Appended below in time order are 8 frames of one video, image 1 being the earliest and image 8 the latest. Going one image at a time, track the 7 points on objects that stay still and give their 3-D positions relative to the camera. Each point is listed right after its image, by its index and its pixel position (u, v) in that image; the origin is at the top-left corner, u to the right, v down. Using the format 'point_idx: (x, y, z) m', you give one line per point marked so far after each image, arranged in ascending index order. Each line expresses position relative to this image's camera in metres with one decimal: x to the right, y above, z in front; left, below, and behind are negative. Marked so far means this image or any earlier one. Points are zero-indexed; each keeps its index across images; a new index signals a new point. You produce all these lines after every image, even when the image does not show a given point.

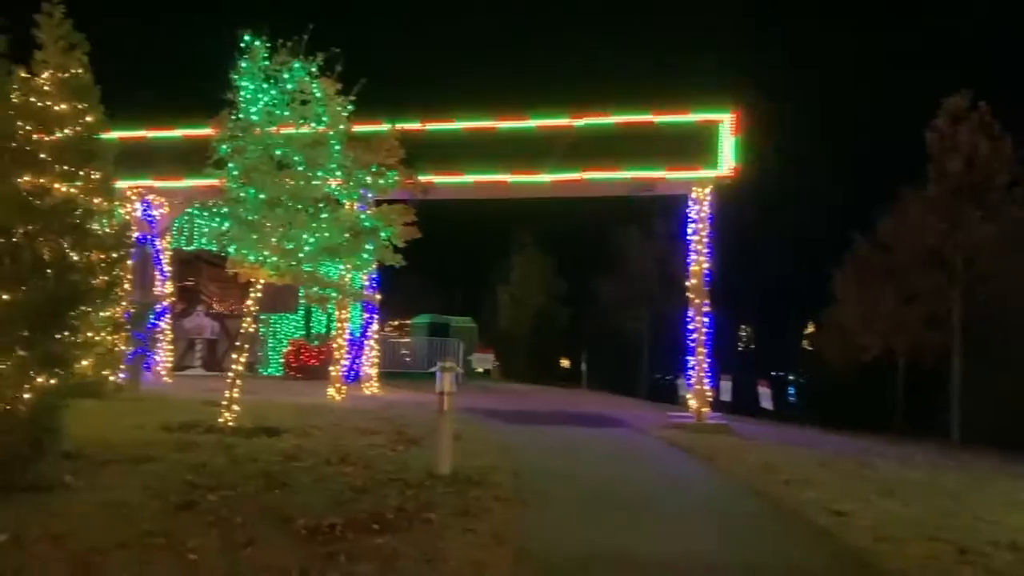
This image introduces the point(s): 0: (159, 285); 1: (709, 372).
0: (-7.2, +0.1, +18.7) m
1: (+3.5, -1.5, +16.3) m
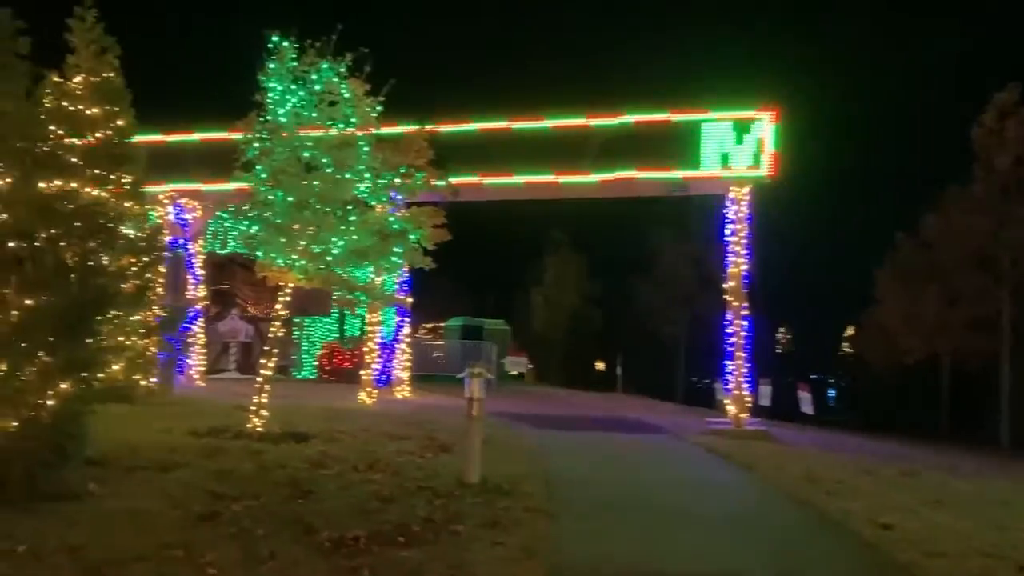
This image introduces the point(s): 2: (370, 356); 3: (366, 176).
0: (-6.5, 0.0, +18.6) m
1: (+4.1, -1.5, +15.8) m
2: (-2.5, -1.2, +16.4) m
3: (-1.9, +1.4, +11.6) m
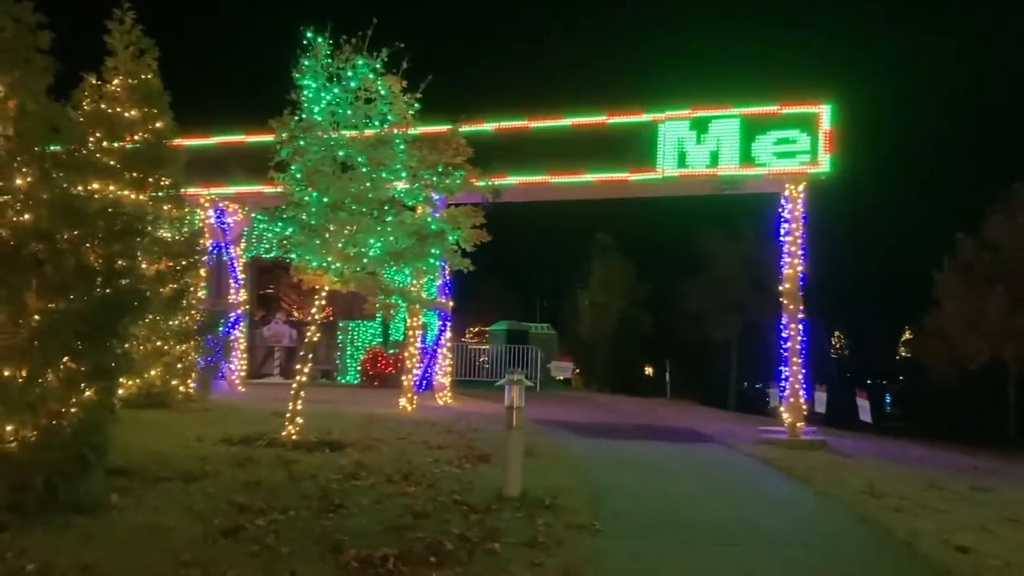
0: (-5.6, -0.1, +18.5) m
1: (+4.8, -1.6, +15.1) m
2: (-1.8, -1.3, +16.0) m
3: (-1.3, +1.4, +11.2) m
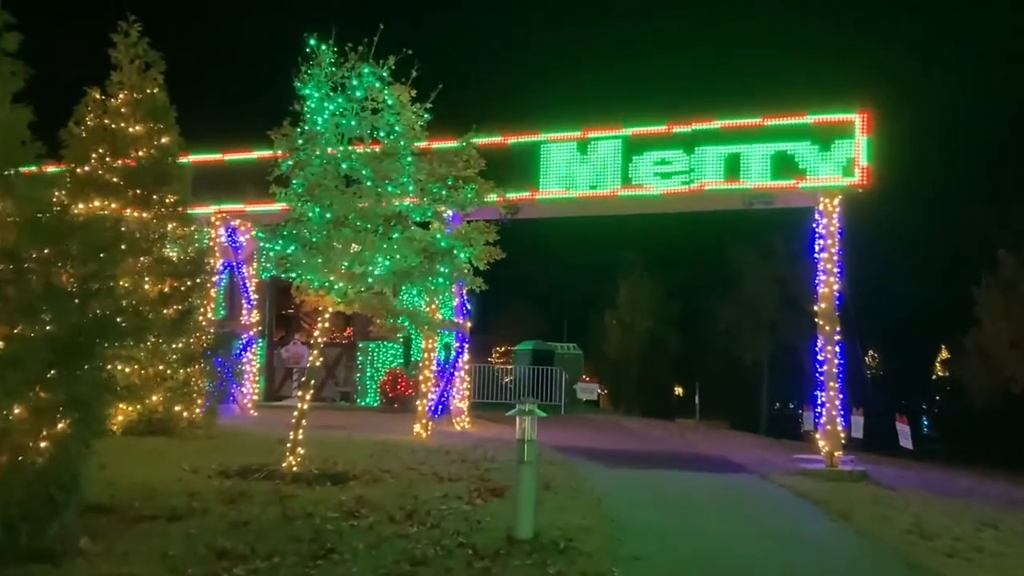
0: (-5.2, -0.5, +17.9) m
1: (+5.1, -1.9, +14.2) m
2: (-1.4, -1.6, +15.3) m
3: (-1.2, +1.1, +10.6) m
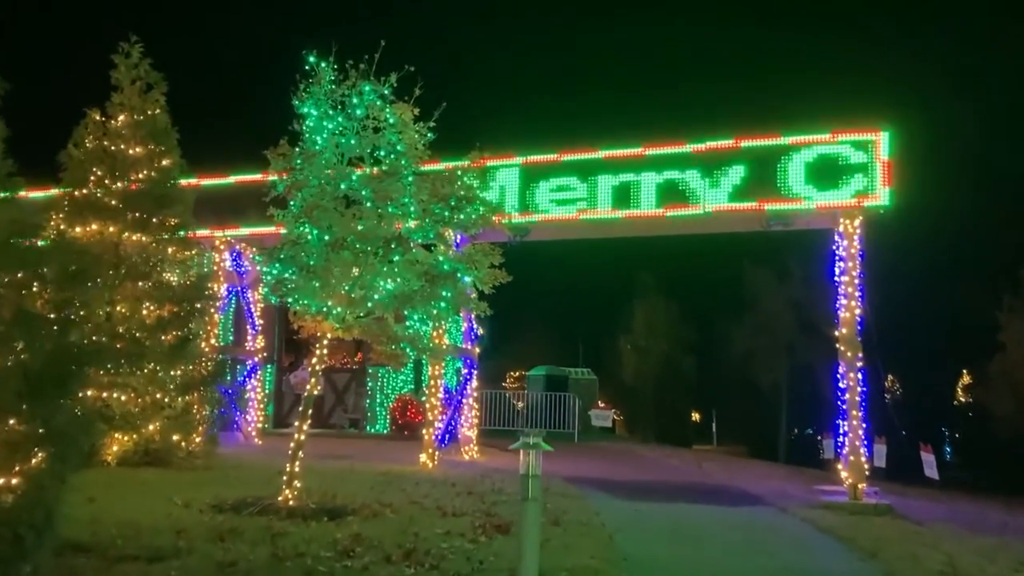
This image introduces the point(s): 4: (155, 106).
0: (-5.0, -1.0, +17.5) m
1: (+5.3, -2.2, +13.6) m
2: (-1.3, -2.0, +14.8) m
3: (-1.1, +0.9, +10.2) m
4: (-5.5, +2.8, +14.1) m
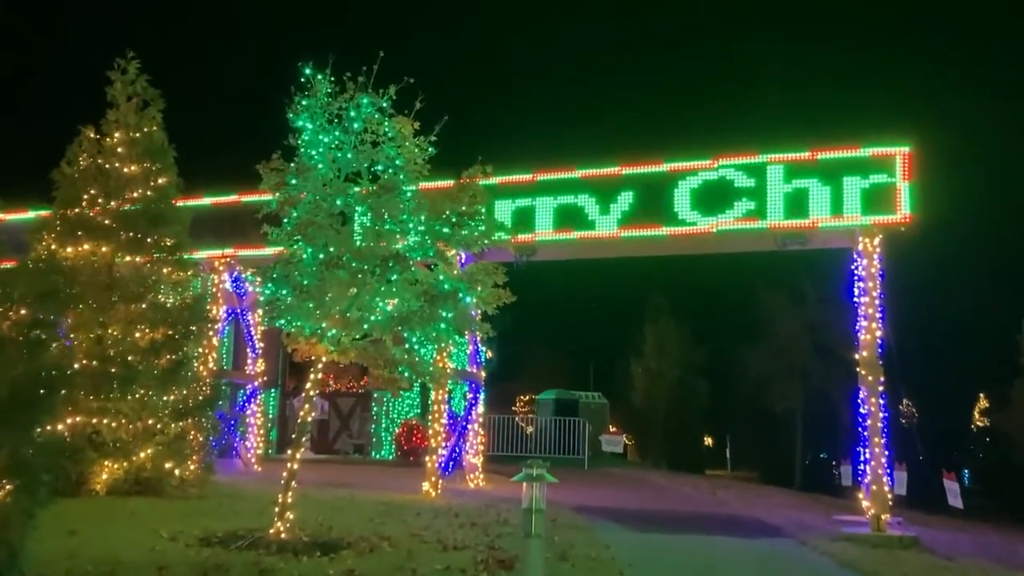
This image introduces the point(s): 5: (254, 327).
0: (-4.9, -1.4, +17.1) m
1: (+5.3, -2.5, +13.0) m
2: (-1.2, -2.4, +14.3) m
3: (-1.1, +0.6, +9.7) m
4: (-5.4, +2.5, +13.8) m
5: (-4.7, -0.7, +16.8) m
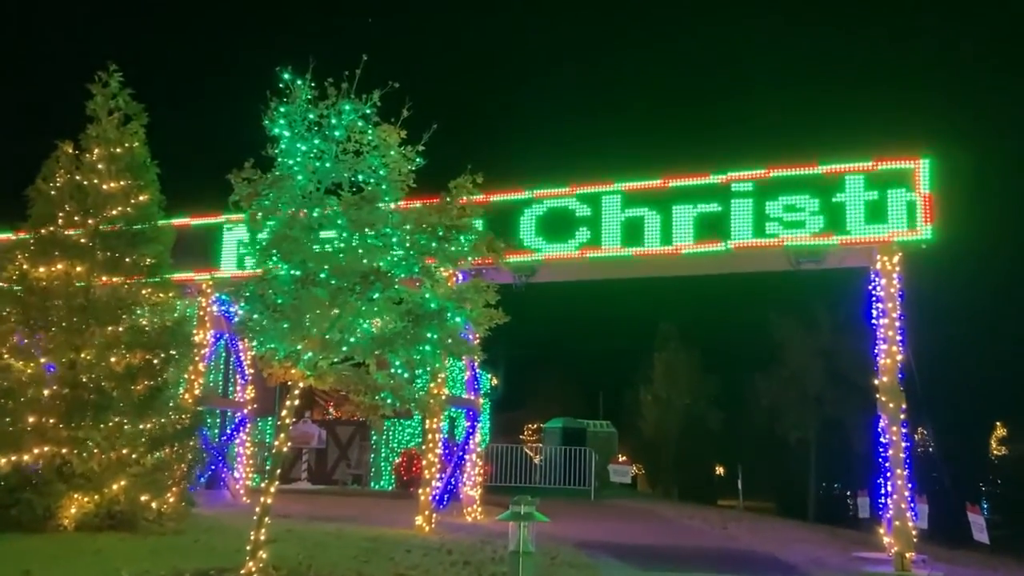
0: (-4.9, -1.8, +16.4) m
1: (+5.3, -2.8, +12.2) m
2: (-1.2, -2.7, +13.5) m
3: (-1.1, +0.4, +9.0) m
4: (-5.4, +2.1, +13.2) m
5: (-4.7, -1.1, +16.1) m
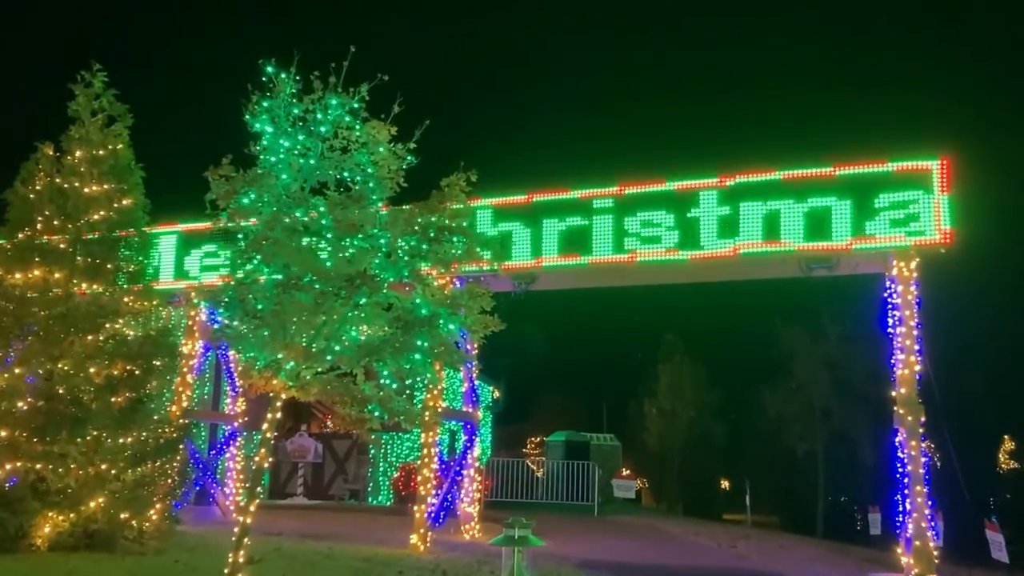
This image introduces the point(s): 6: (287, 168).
0: (-4.9, -2.0, +15.8) m
1: (+5.3, -2.9, +11.6) m
2: (-1.2, -2.8, +13.0) m
3: (-1.2, +0.4, +8.5) m
4: (-5.4, +2.0, +12.7) m
5: (-4.7, -1.3, +15.6) m
6: (-2.1, +1.1, +8.5) m
